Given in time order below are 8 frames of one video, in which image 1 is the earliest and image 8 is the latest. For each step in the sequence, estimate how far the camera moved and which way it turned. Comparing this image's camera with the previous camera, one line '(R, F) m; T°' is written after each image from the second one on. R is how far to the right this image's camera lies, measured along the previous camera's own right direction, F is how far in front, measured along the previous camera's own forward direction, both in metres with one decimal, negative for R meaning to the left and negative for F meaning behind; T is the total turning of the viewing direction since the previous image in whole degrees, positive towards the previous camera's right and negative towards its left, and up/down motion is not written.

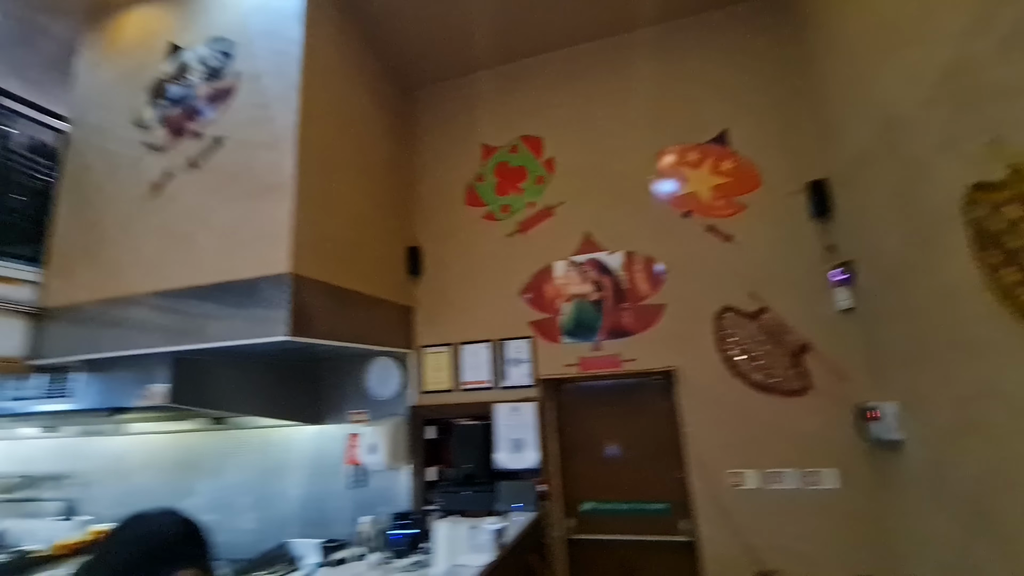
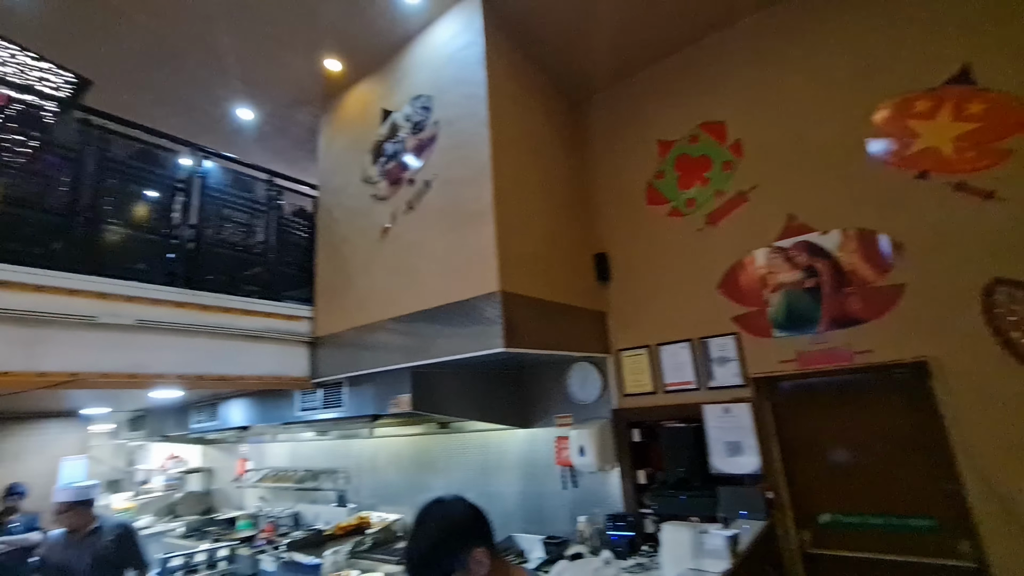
(-0.1, -0.1) m; -20°
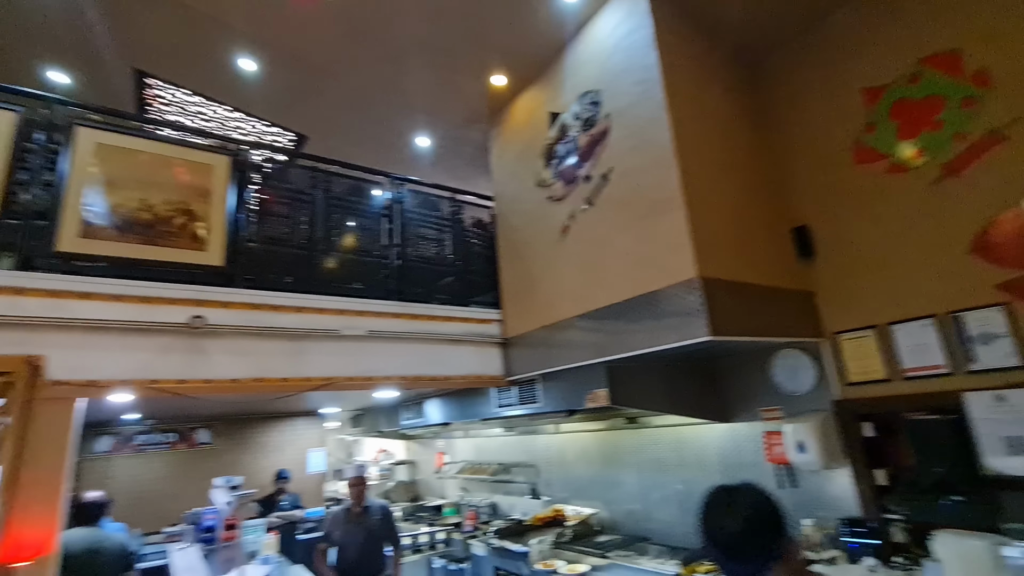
(-0.2, 0.0) m; -17°
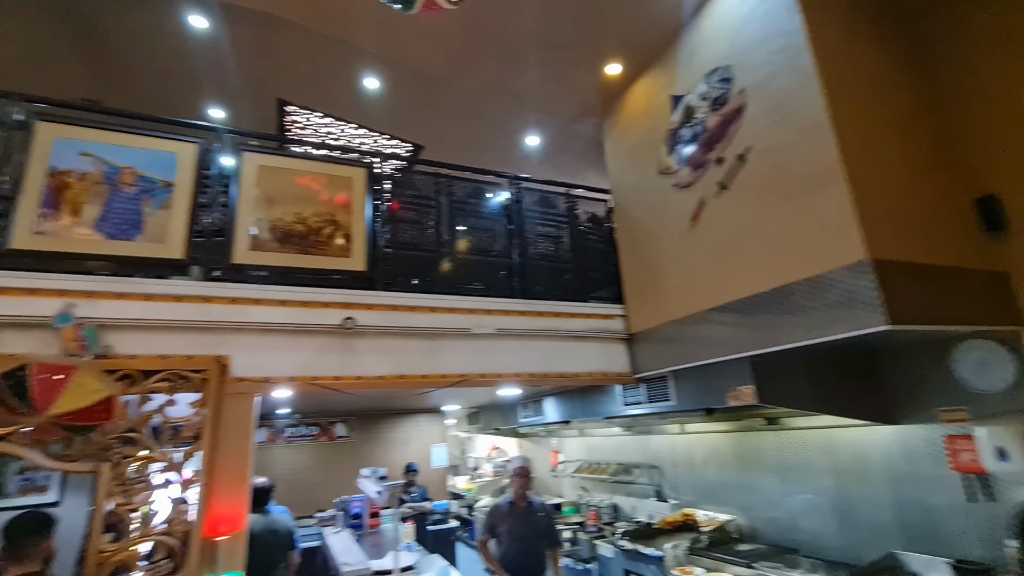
(-0.2, 0.0) m; -11°
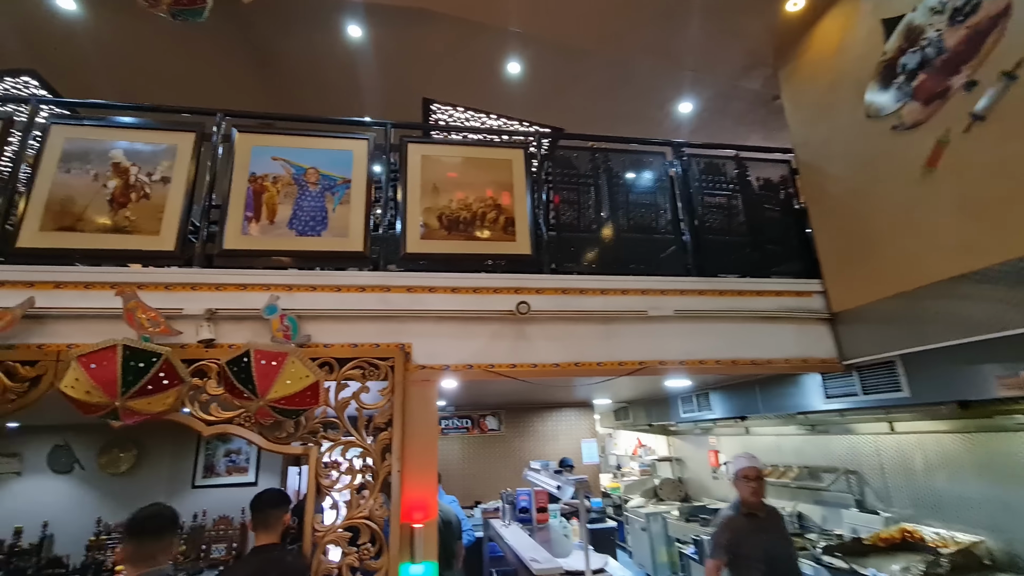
(-0.3, +0.2) m; -13°
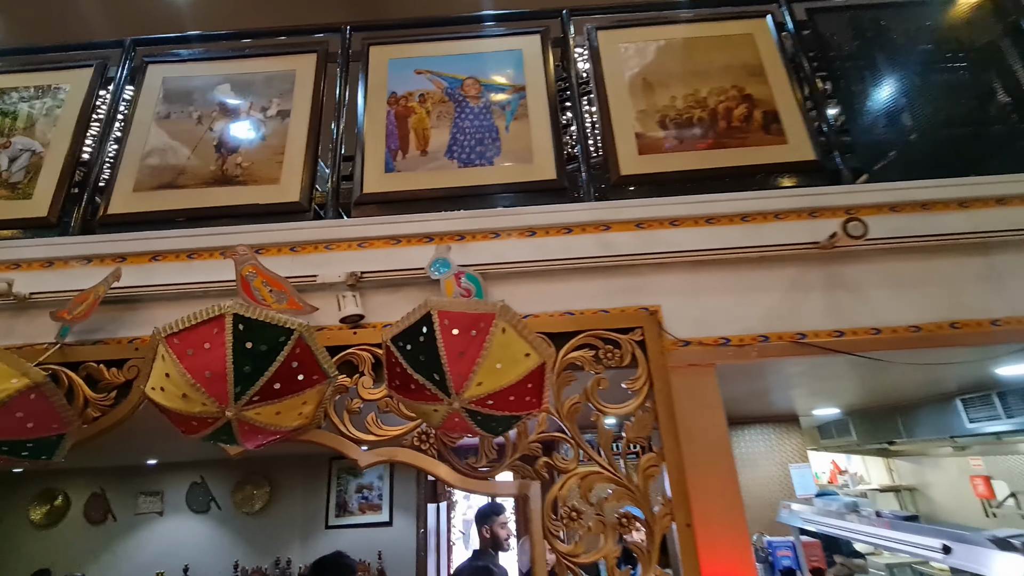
(-0.7, +0.9) m; -10°
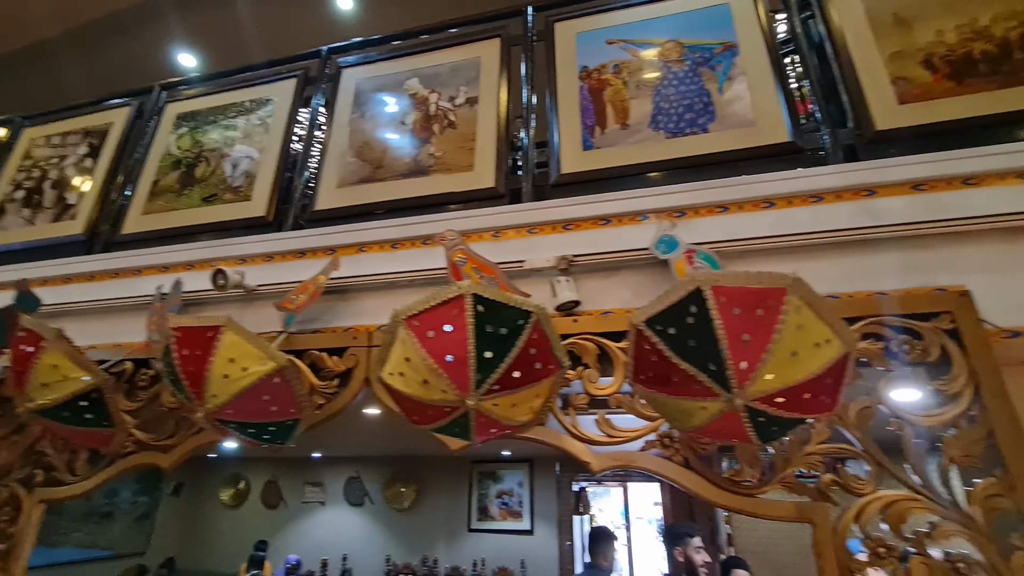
(-0.3, +0.1) m; -13°
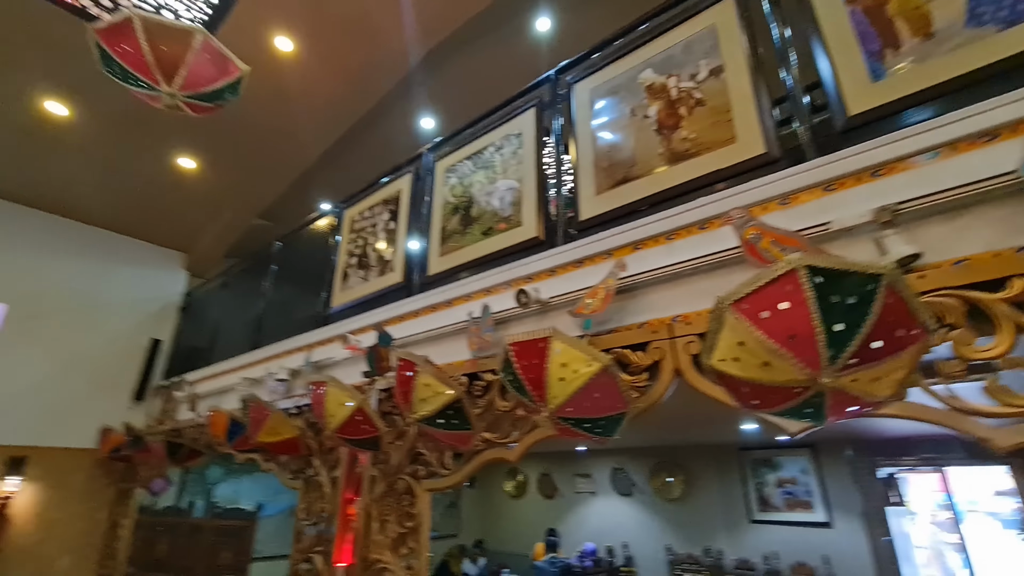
(-0.2, -0.1) m; -24°
